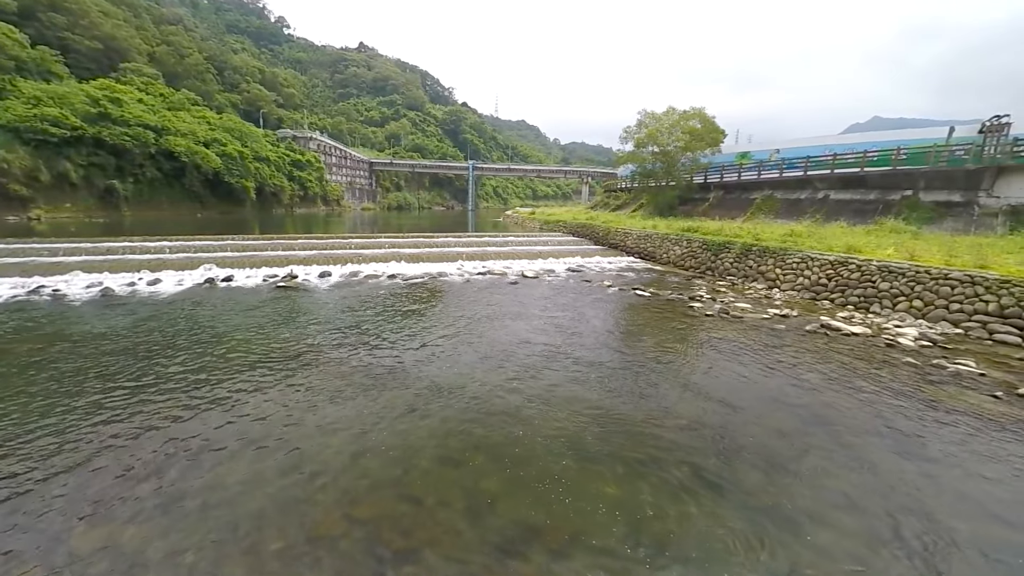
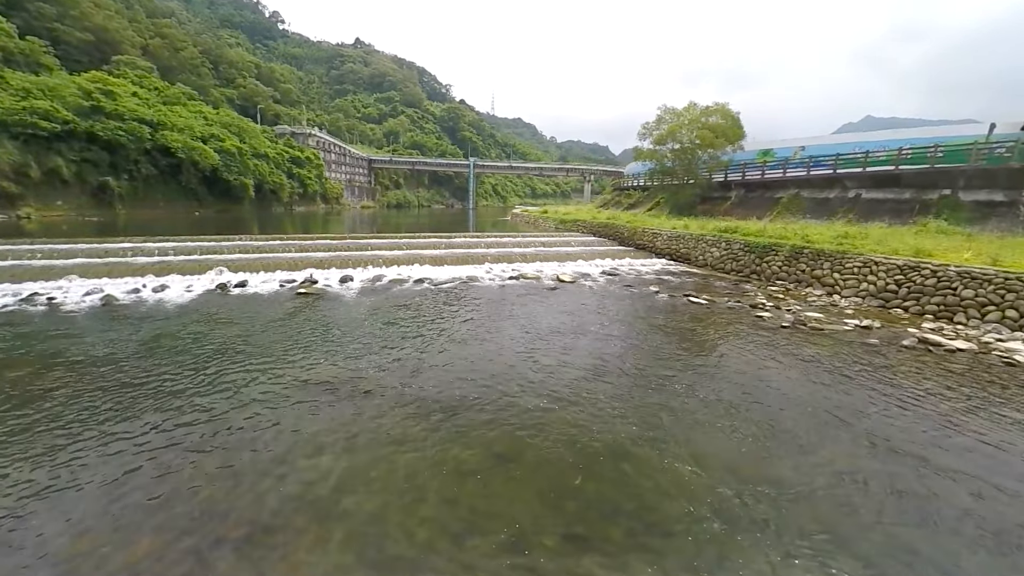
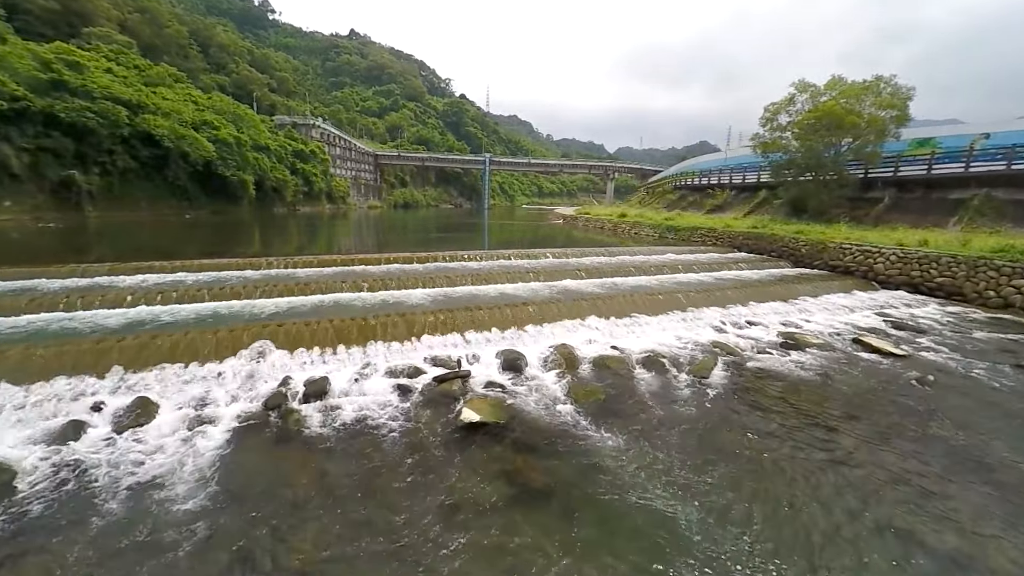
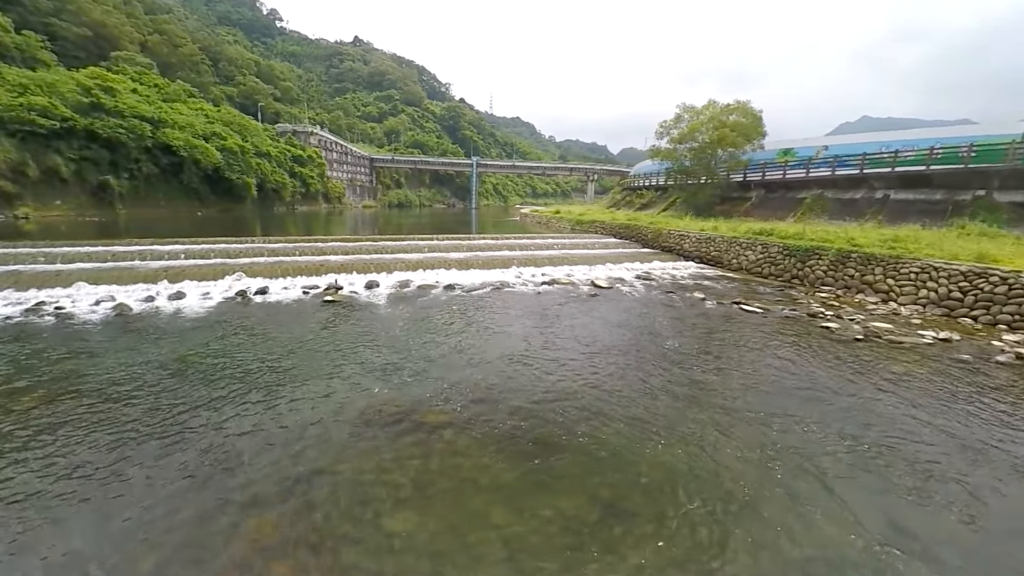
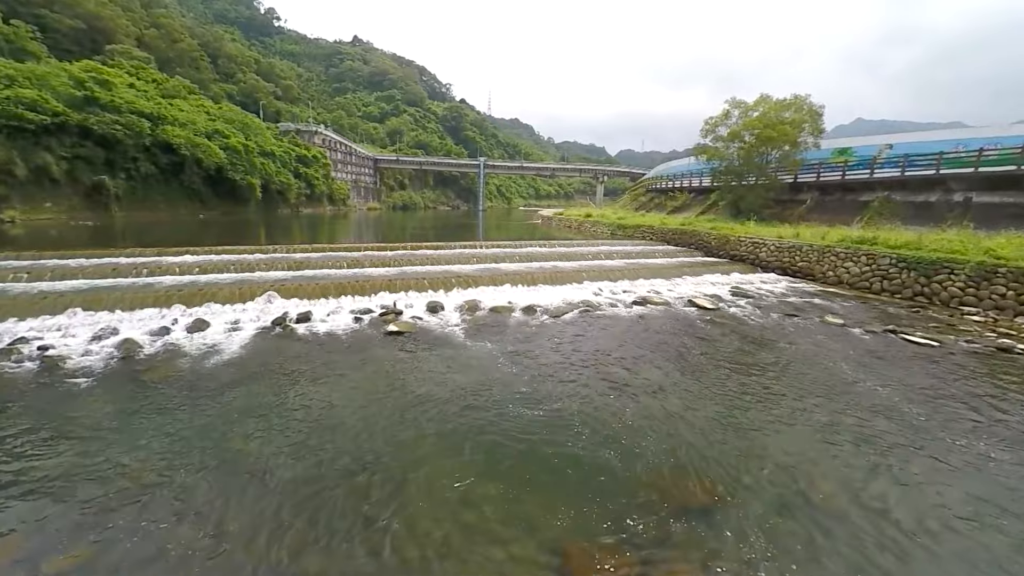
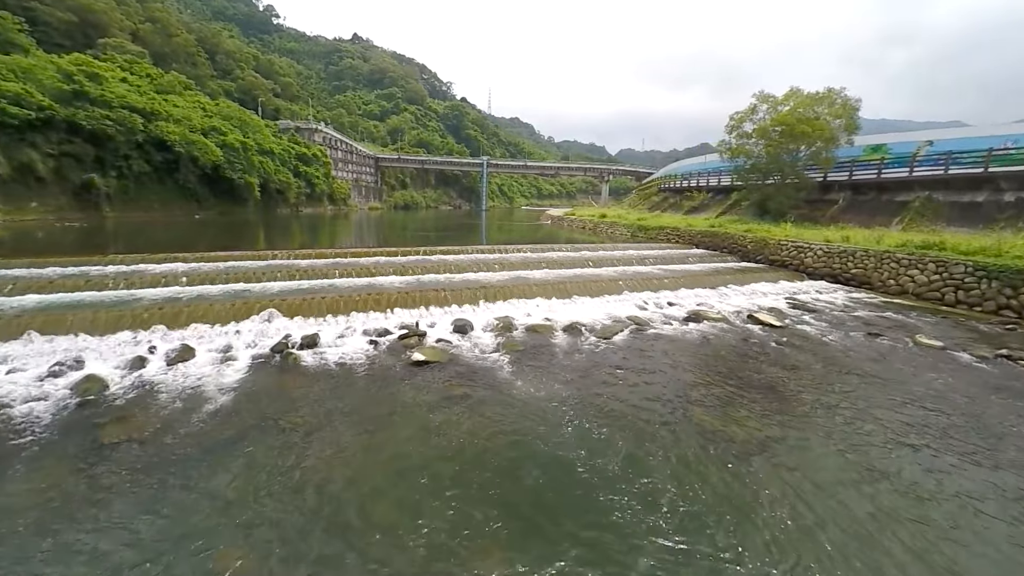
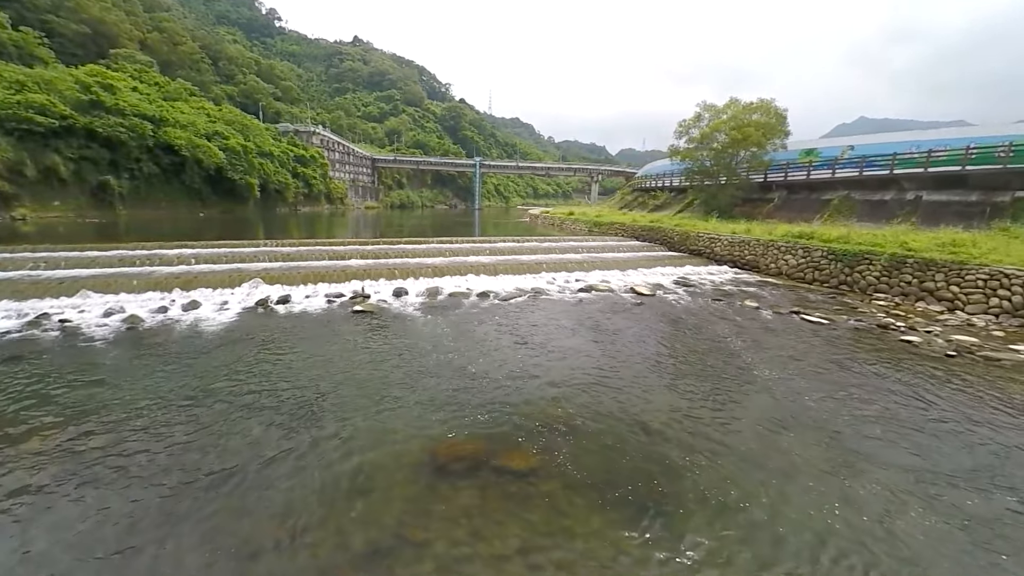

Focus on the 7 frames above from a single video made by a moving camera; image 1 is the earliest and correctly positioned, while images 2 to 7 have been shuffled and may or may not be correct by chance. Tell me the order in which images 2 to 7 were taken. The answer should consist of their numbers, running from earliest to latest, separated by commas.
2, 4, 7, 5, 6, 3
